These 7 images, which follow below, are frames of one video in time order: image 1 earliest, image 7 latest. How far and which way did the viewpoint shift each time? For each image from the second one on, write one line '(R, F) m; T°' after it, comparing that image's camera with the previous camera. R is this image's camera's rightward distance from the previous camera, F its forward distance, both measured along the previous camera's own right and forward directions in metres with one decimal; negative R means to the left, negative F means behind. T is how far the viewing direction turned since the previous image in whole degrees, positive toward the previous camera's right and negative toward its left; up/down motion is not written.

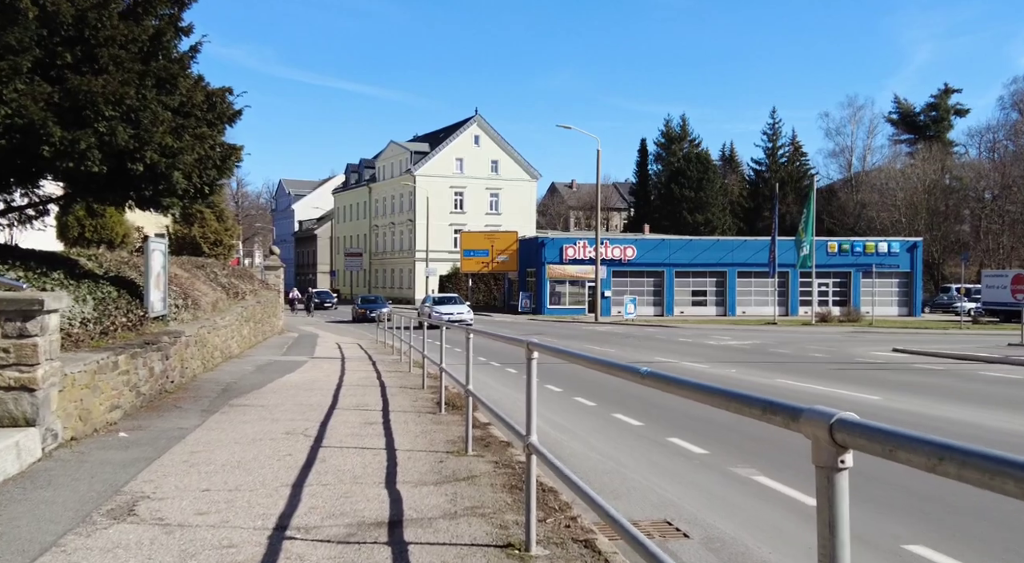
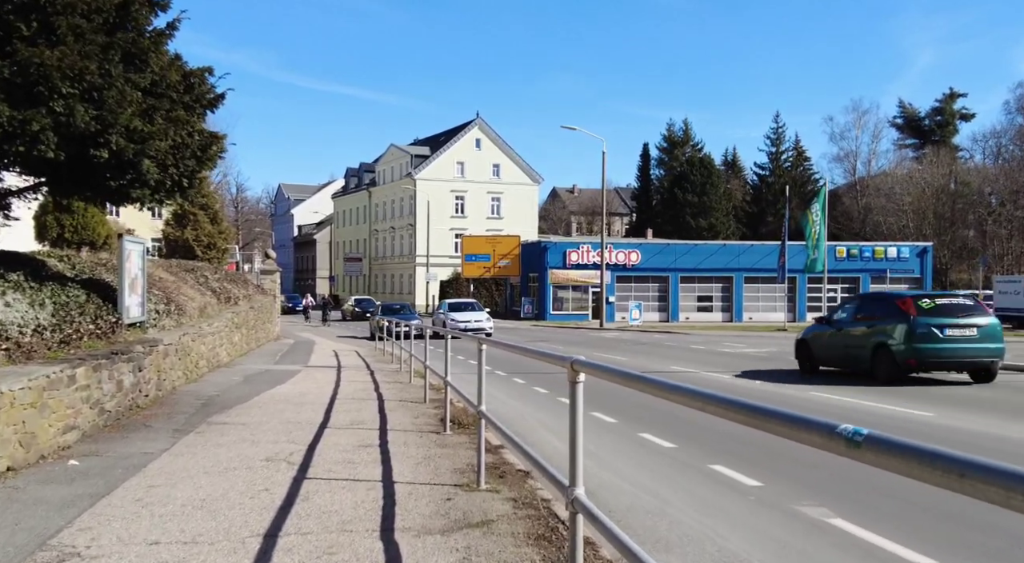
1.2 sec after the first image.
(-0.1, +1.3) m; 0°
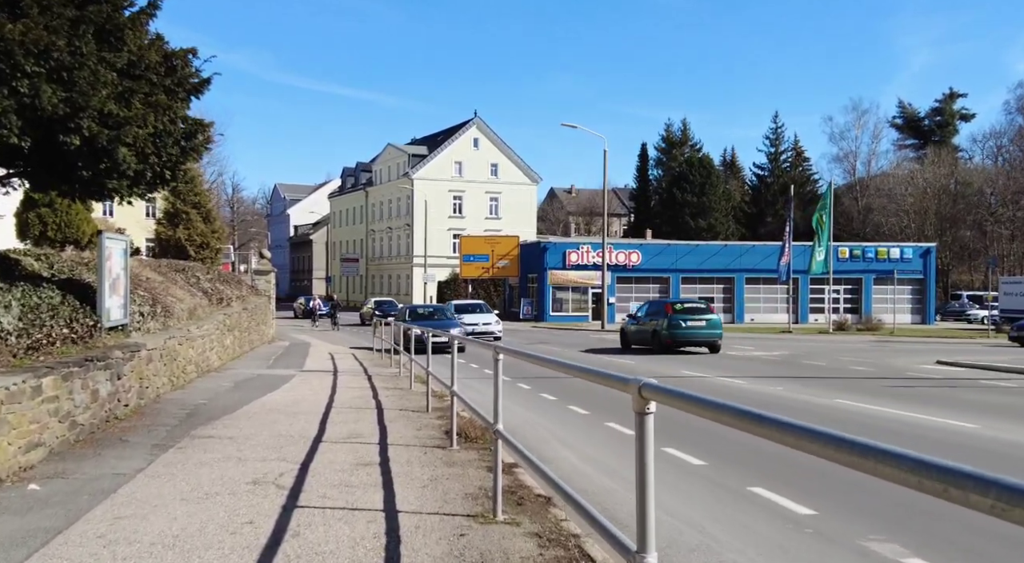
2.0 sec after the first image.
(-0.1, +0.9) m; 0°
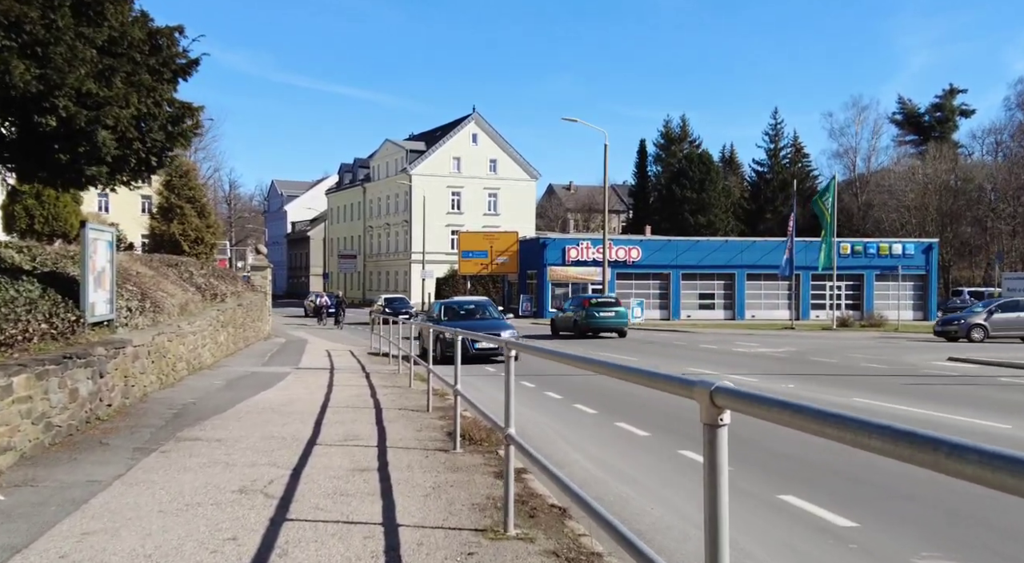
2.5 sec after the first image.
(-0.1, +0.6) m; 0°
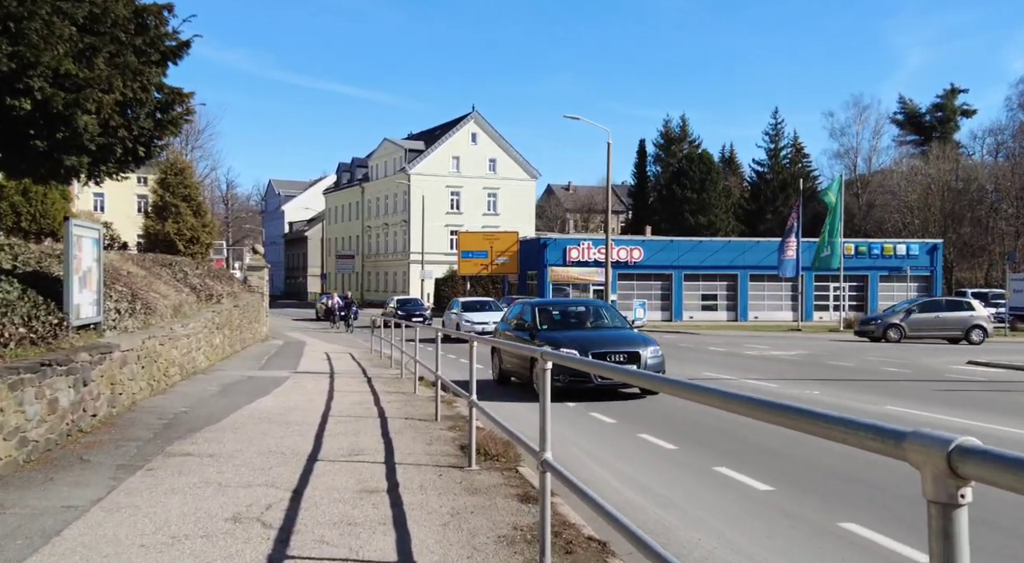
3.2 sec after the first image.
(-0.2, +0.7) m; 0°
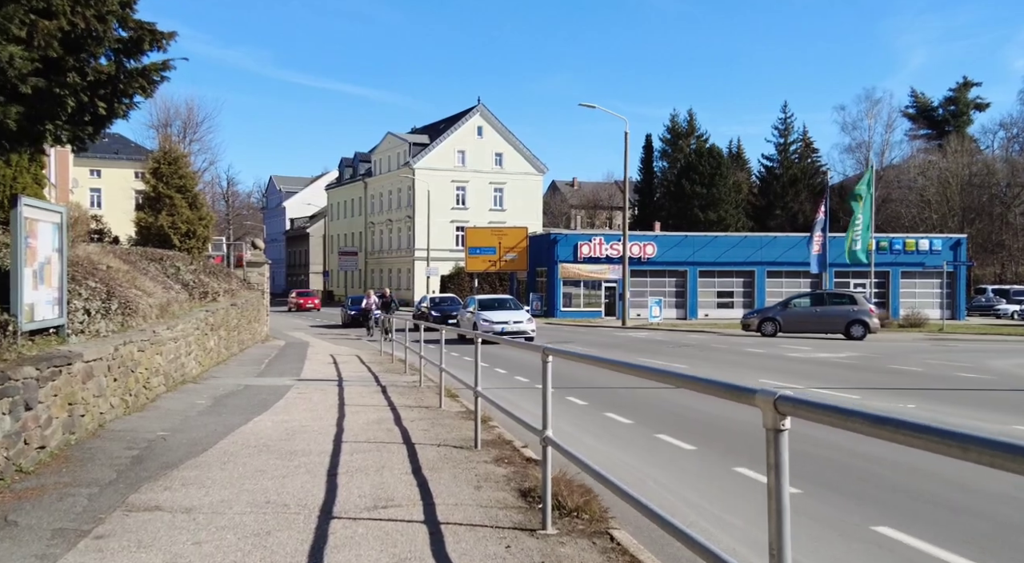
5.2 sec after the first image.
(-0.5, +2.1) m; 0°
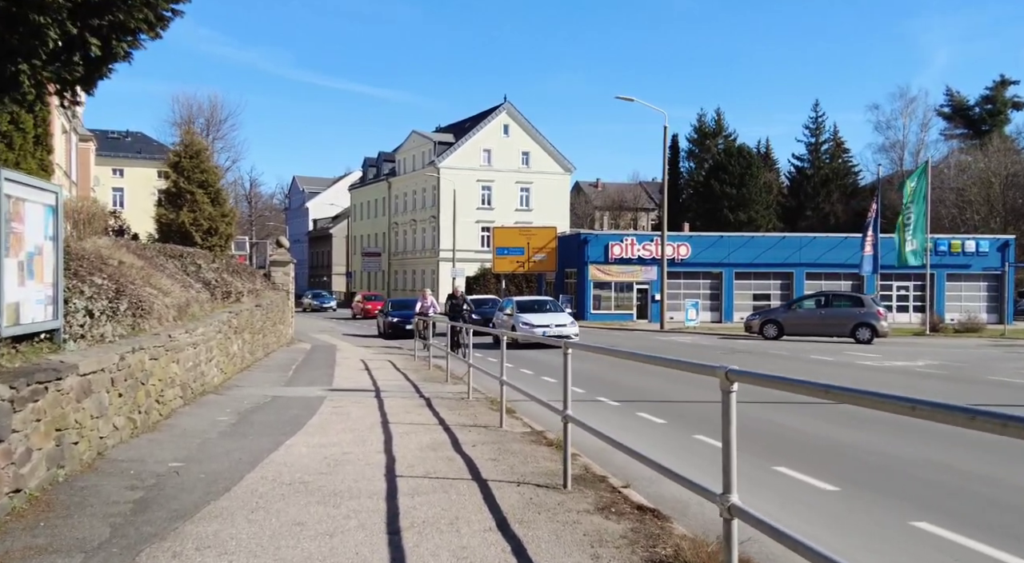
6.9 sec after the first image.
(-0.6, +1.8) m; -1°
